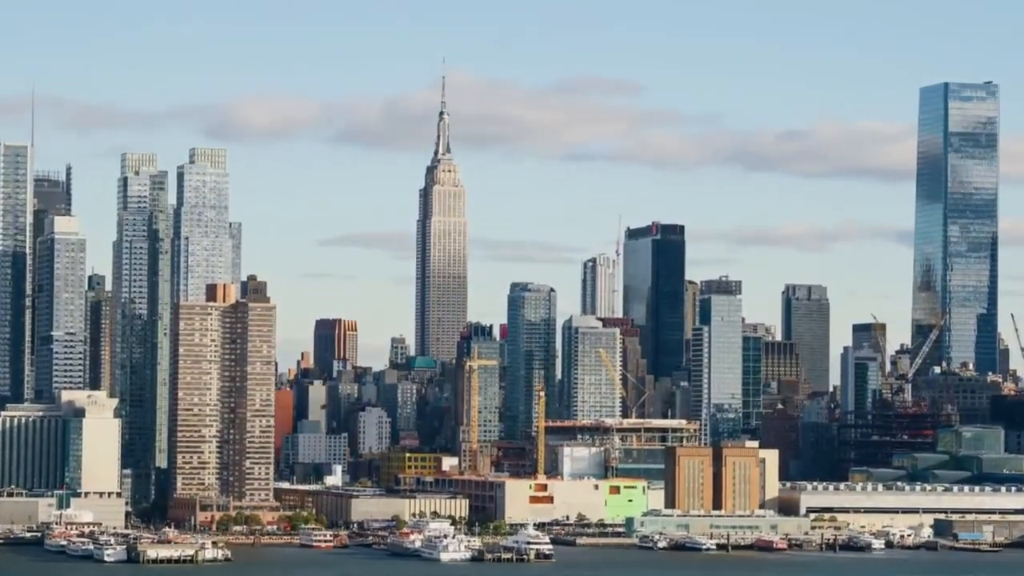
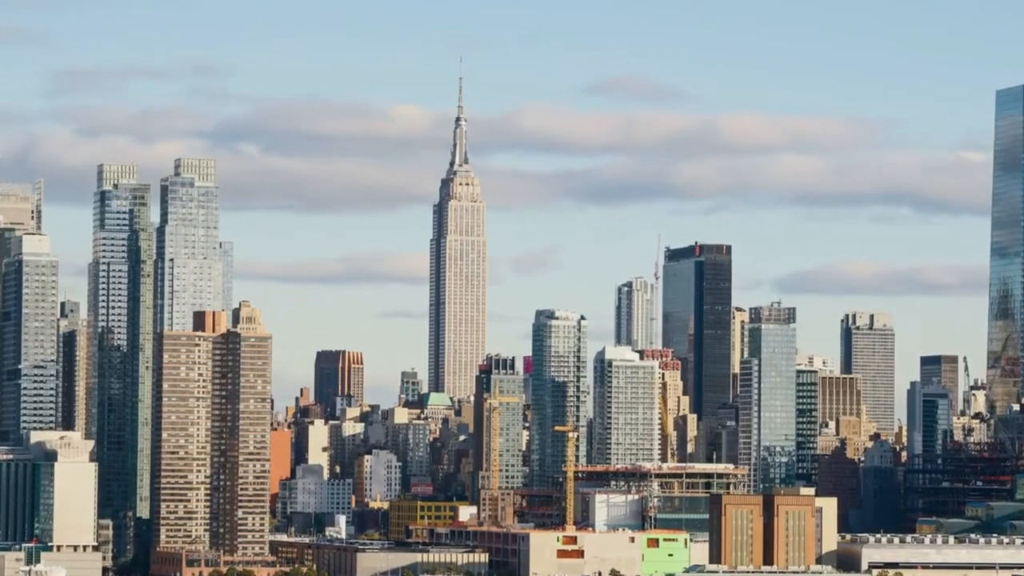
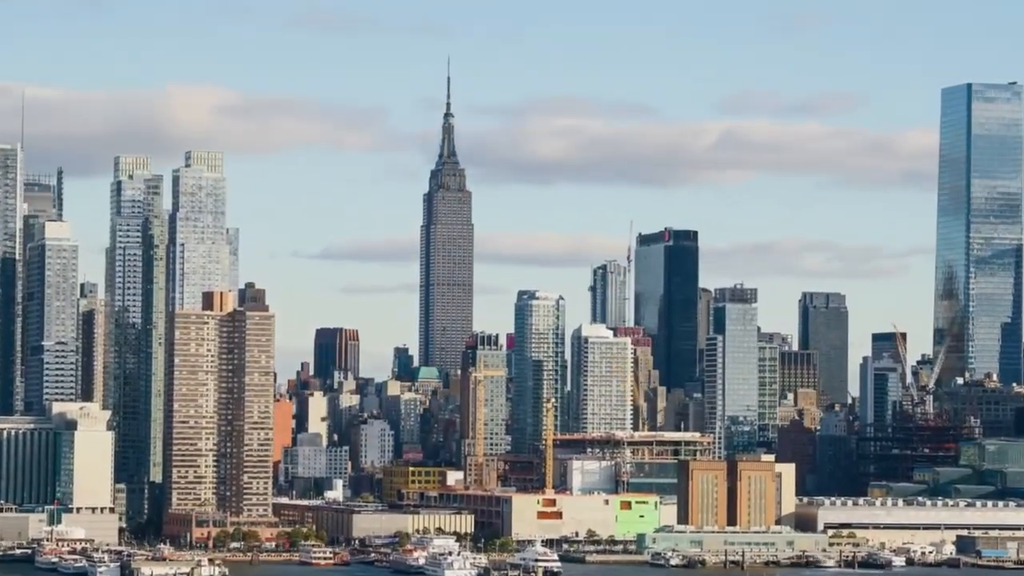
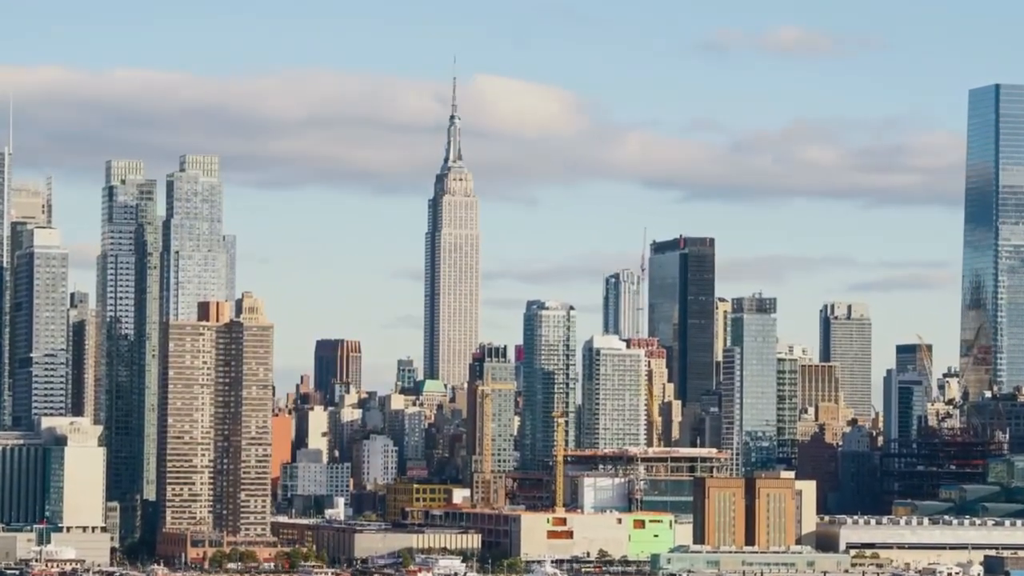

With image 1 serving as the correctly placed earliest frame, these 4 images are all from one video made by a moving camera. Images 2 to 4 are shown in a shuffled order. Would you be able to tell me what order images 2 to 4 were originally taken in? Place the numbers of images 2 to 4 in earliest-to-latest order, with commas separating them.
3, 4, 2
